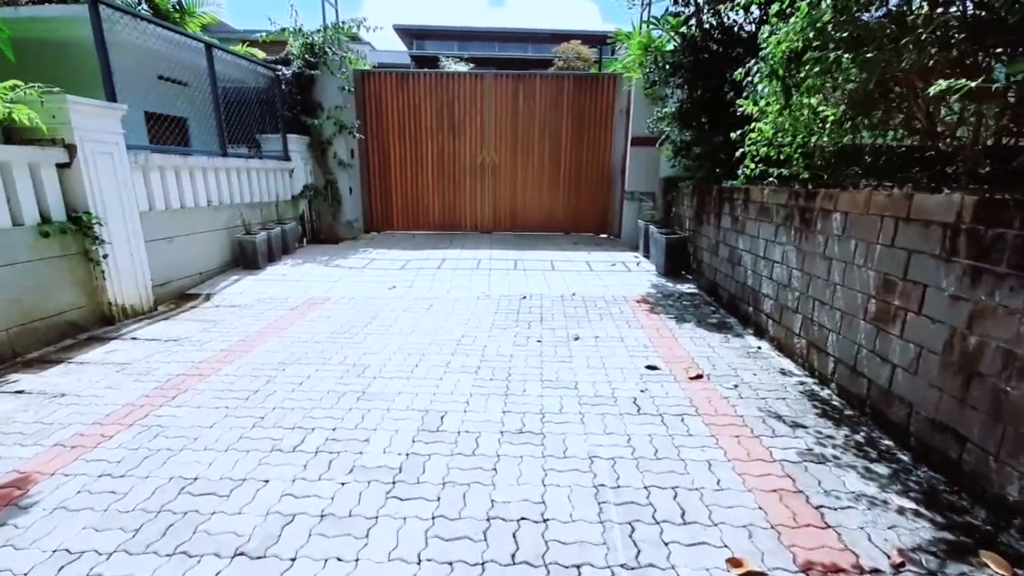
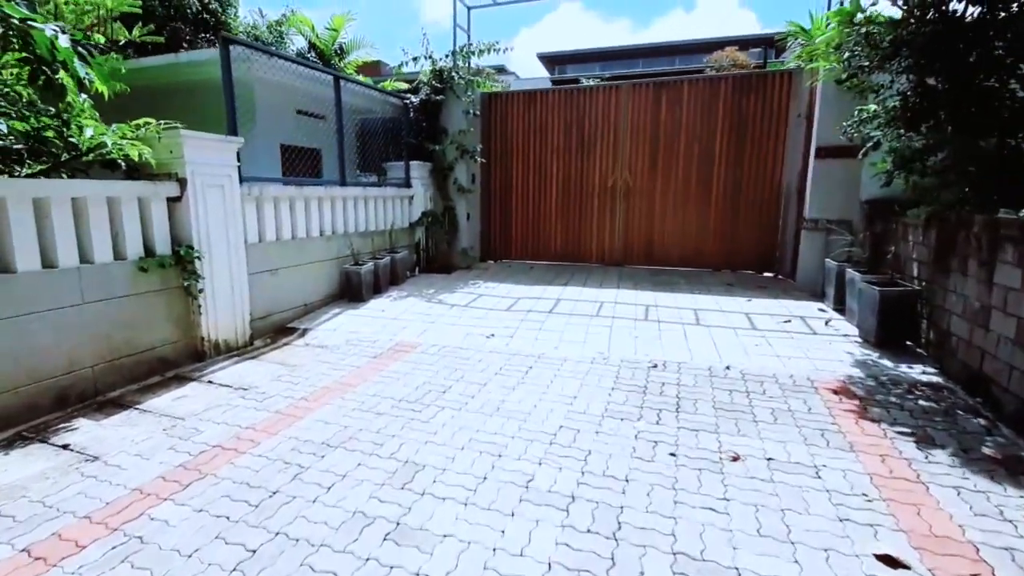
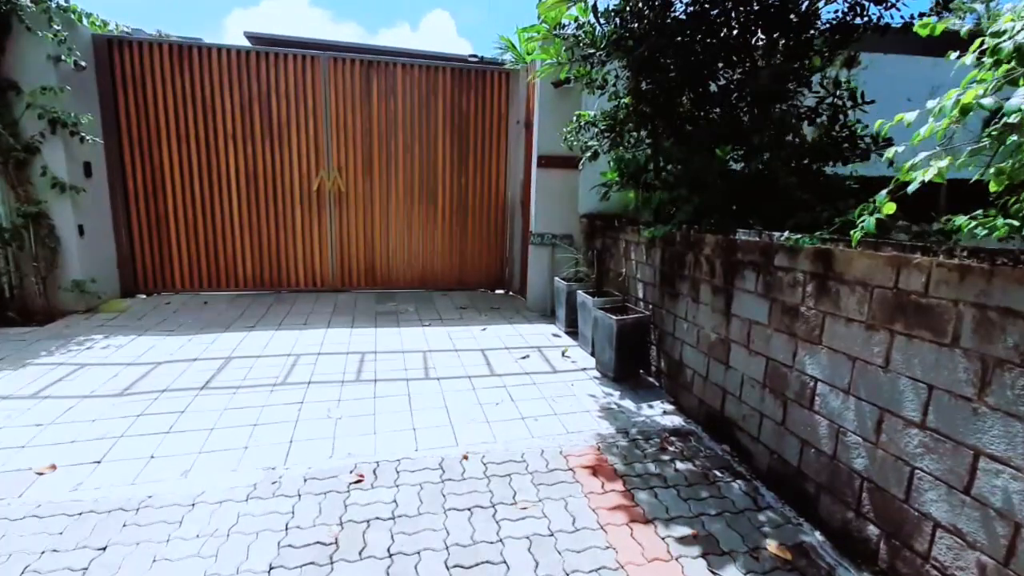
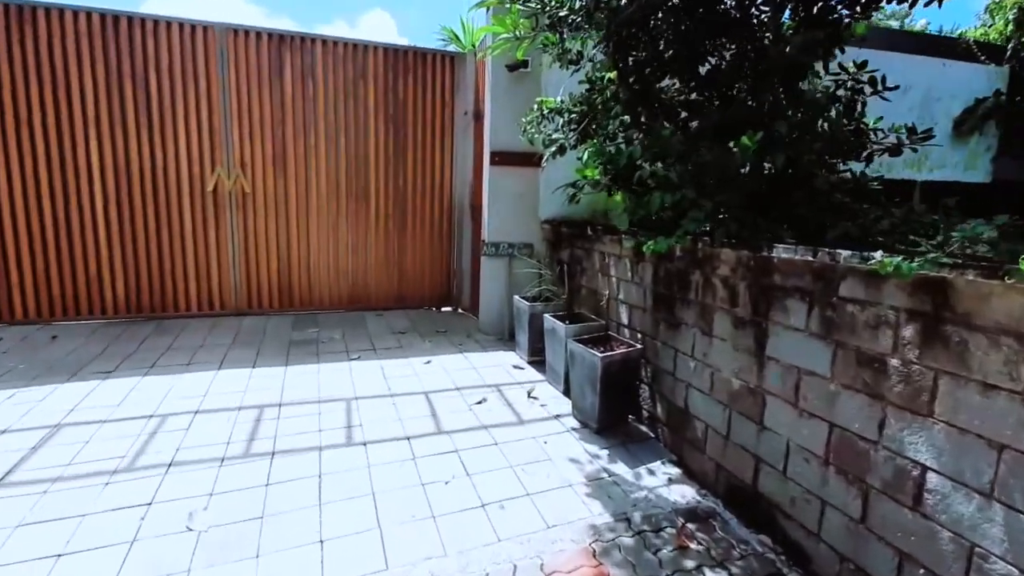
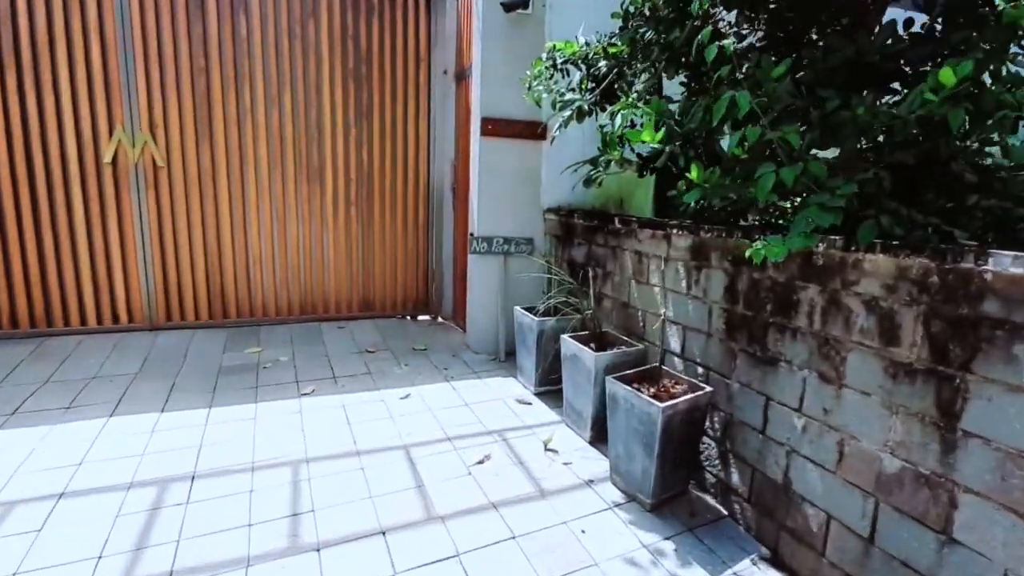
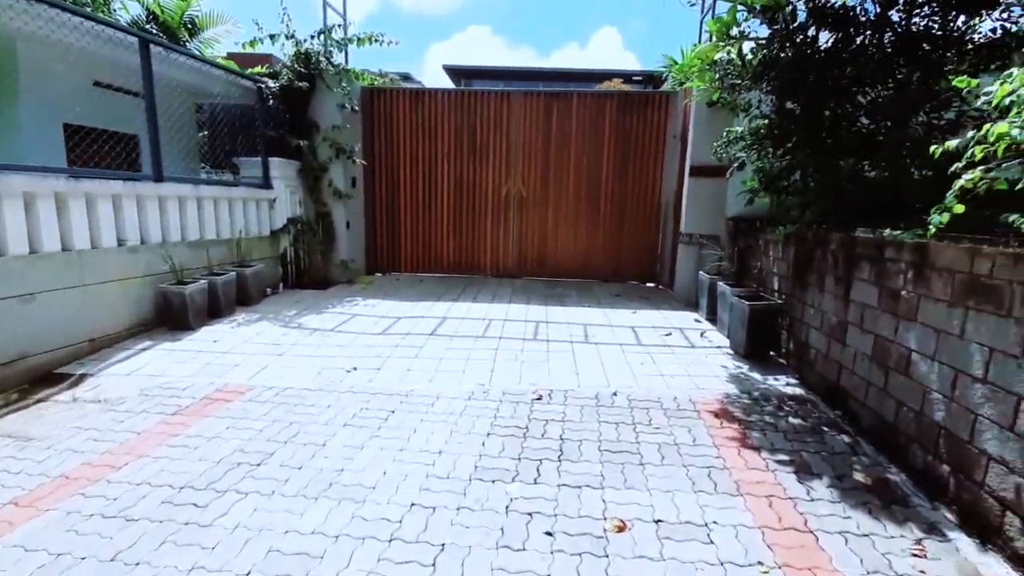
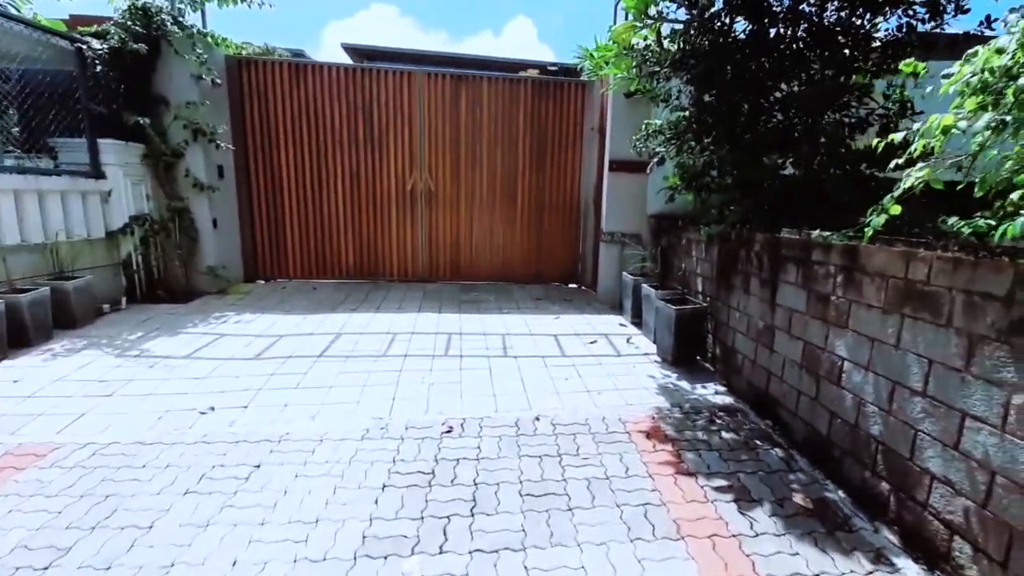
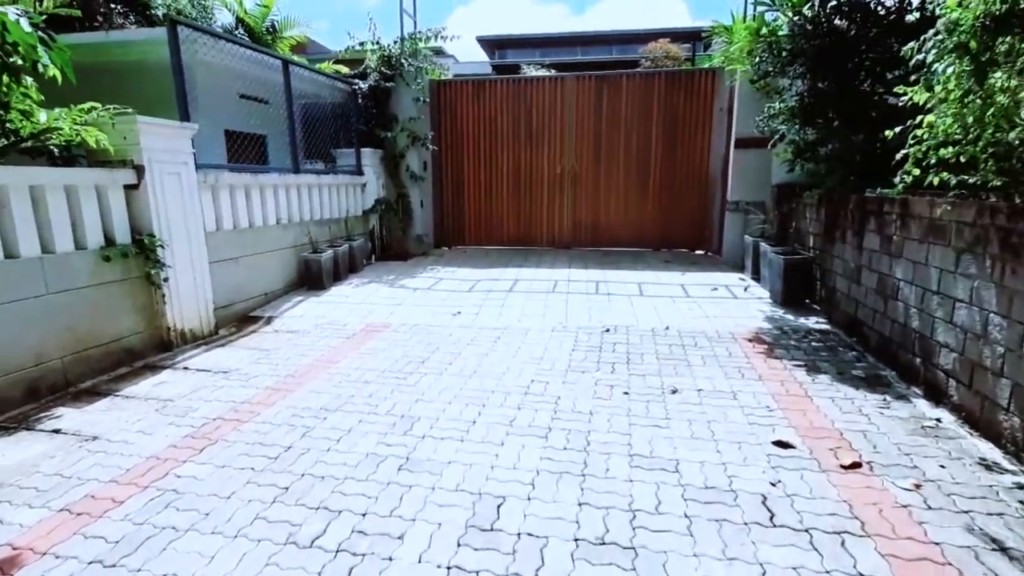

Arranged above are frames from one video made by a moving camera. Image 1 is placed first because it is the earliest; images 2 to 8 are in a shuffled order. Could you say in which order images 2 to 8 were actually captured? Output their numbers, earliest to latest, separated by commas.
8, 2, 6, 7, 3, 4, 5
